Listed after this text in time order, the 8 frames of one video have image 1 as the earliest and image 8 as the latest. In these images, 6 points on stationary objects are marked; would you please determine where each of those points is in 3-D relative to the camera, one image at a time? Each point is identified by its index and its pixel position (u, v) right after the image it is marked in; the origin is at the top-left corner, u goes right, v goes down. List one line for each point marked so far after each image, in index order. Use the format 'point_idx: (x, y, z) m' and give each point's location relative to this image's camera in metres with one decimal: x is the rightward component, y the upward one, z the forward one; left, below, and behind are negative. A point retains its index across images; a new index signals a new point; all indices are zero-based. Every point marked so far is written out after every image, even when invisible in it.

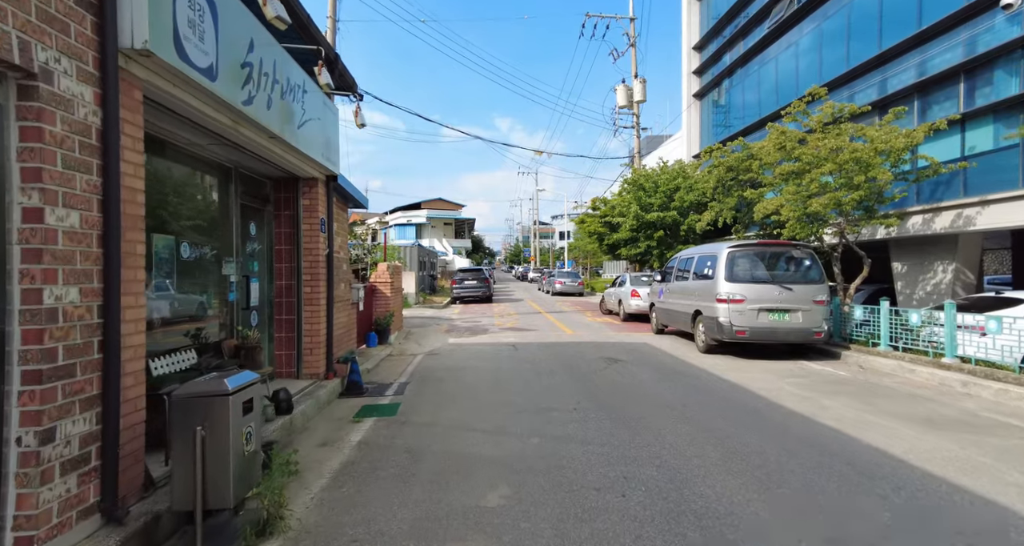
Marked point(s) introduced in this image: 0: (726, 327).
0: (+3.7, -0.9, +8.7) m
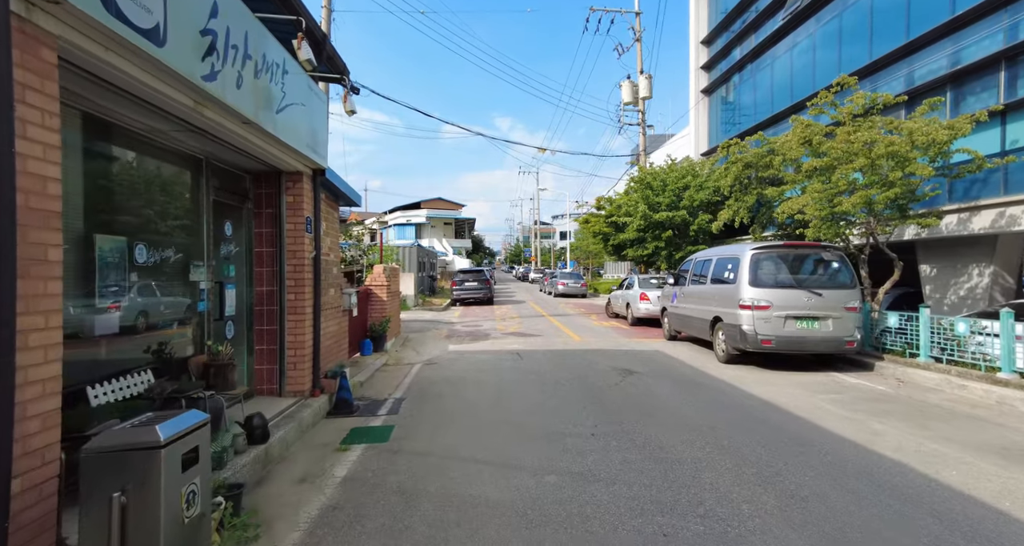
0: (+3.8, -1.0, +8.0) m
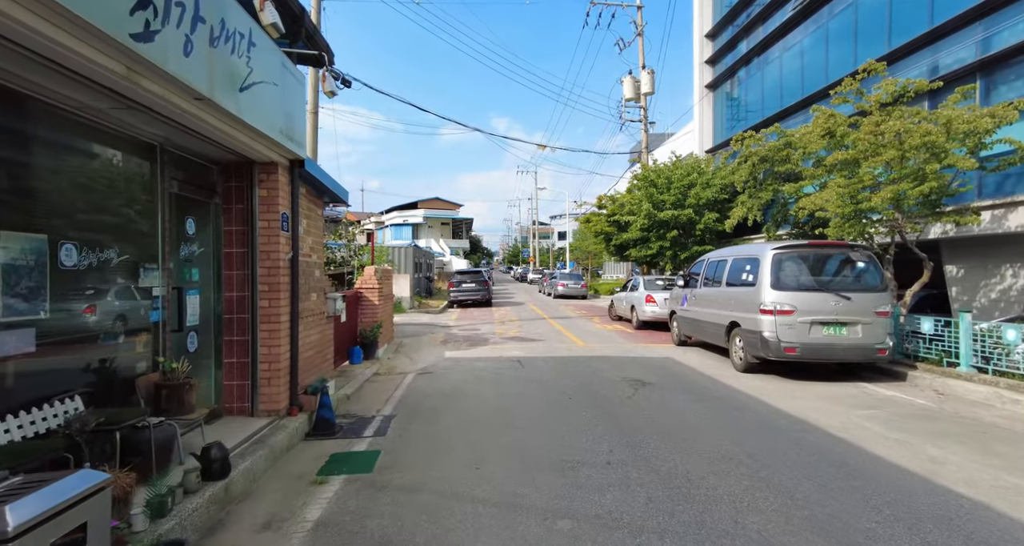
0: (+3.8, -1.0, +7.4) m
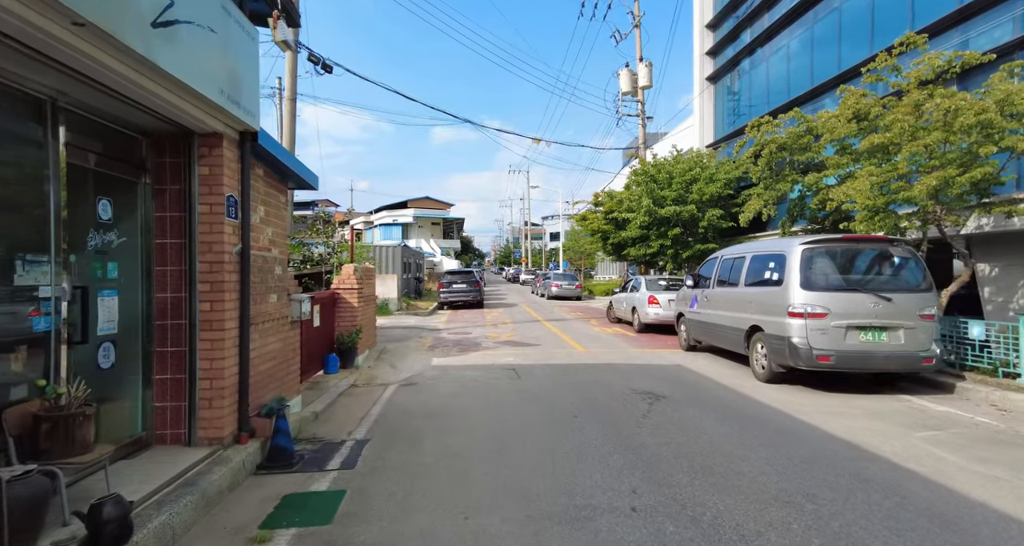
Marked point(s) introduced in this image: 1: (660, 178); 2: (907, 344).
0: (+3.7, -1.0, +6.5) m
1: (+4.8, +3.1, +16.5) m
2: (+4.9, -0.9, +6.3) m
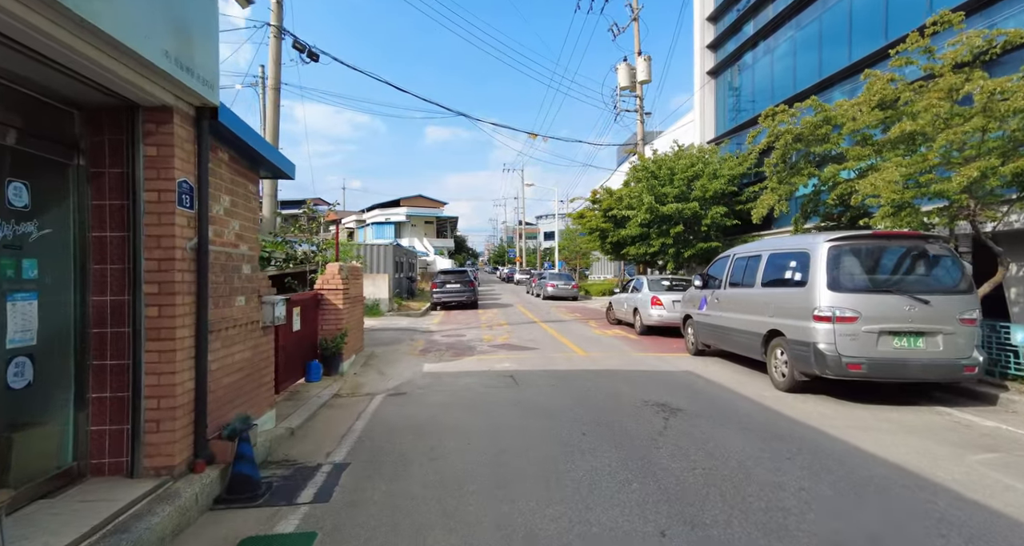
0: (+3.7, -1.0, +5.9) m
1: (+4.7, +3.1, +16.0) m
2: (+4.9, -0.9, +5.7) m
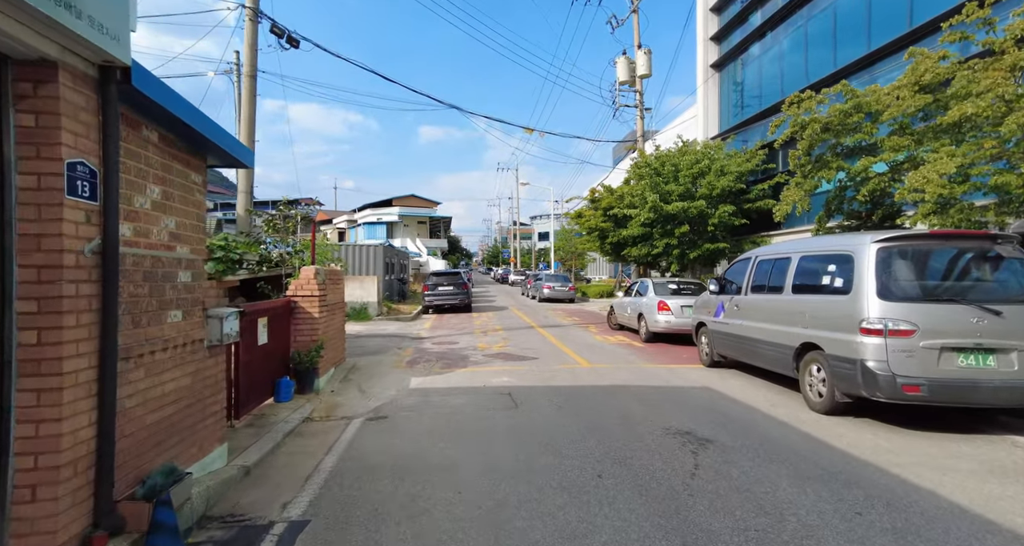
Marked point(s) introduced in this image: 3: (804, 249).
0: (+3.7, -1.1, +5.1) m
1: (+4.6, +3.1, +15.1) m
2: (+4.9, -0.9, +4.9) m
3: (+3.8, +0.3, +6.6) m
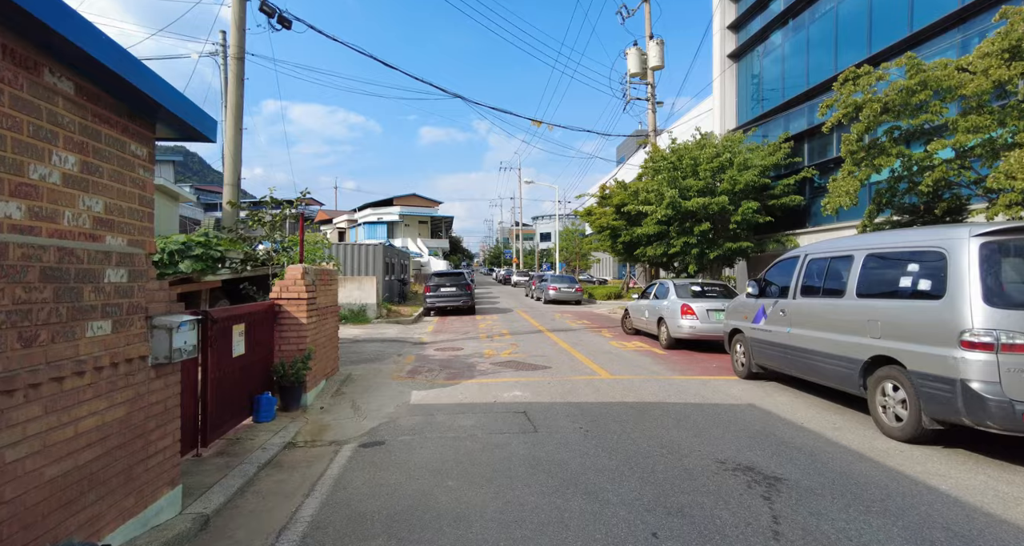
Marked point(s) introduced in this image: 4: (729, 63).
0: (+3.9, -1.1, +4.1) m
1: (+4.8, +3.0, +14.2) m
2: (+5.1, -0.9, +3.9) m
3: (+4.0, +0.3, +5.6) m
4: (+8.2, +8.0, +19.4) m
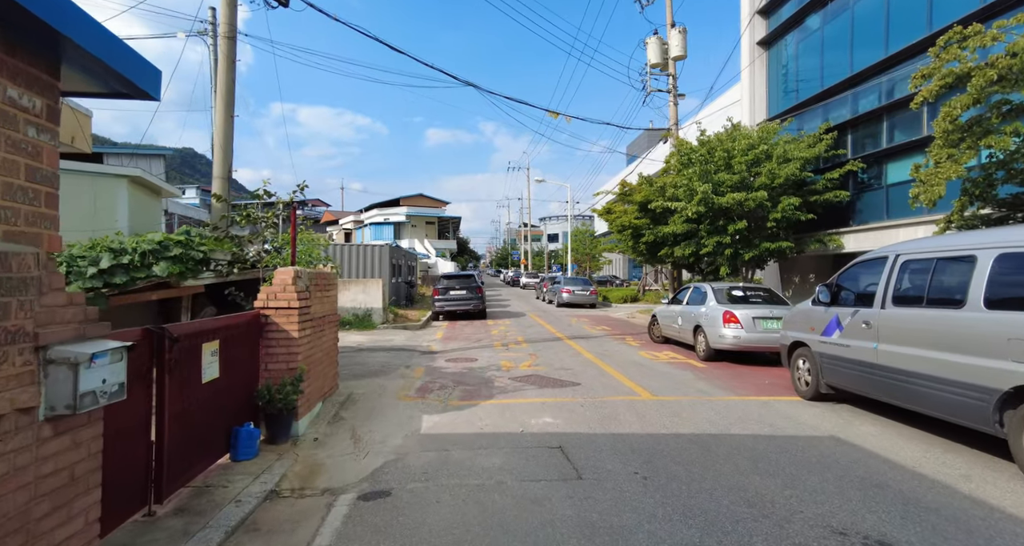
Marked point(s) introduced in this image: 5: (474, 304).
0: (+4.2, -1.1, +2.9) m
1: (+5.2, +3.0, +13.0) m
2: (+5.4, -1.0, +2.8) m
3: (+4.3, +0.3, +4.5) m
4: (+8.7, +7.9, +18.2) m
5: (-1.4, -1.2, +19.3) m
